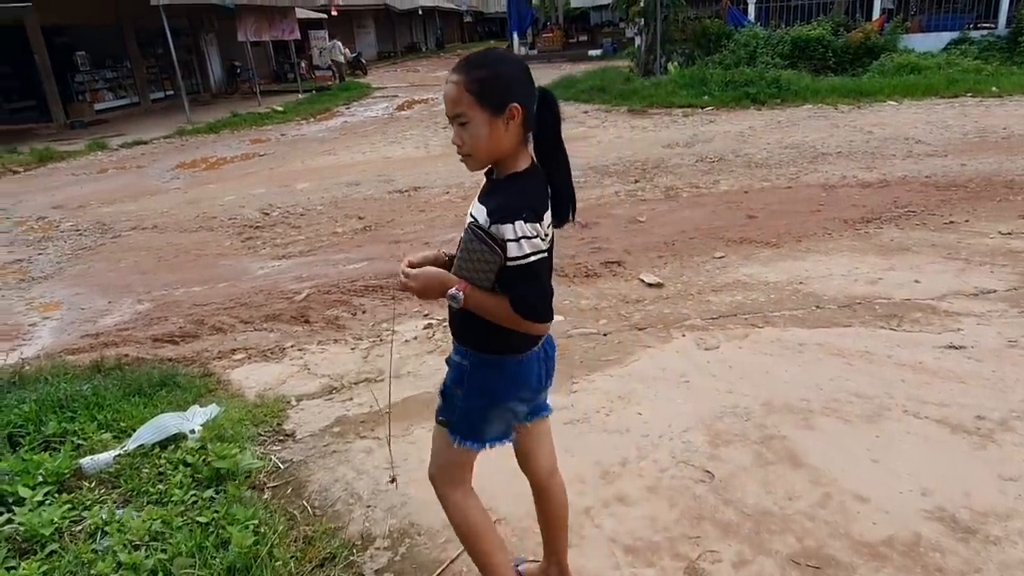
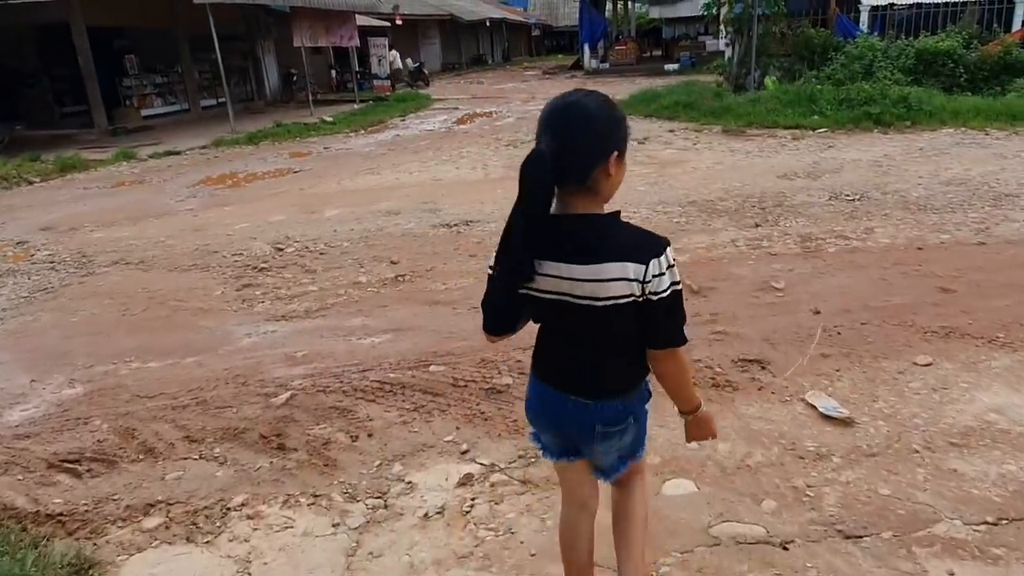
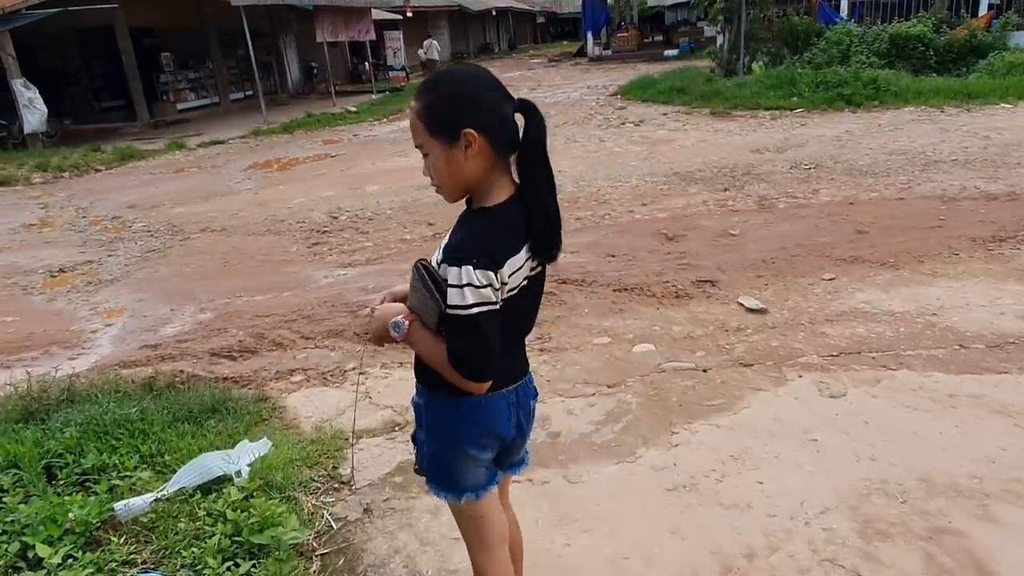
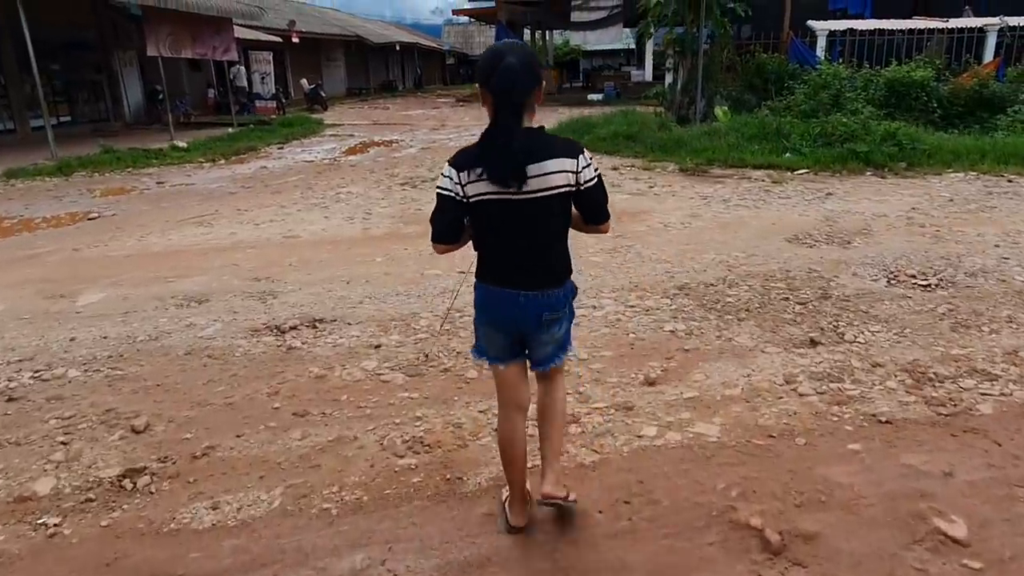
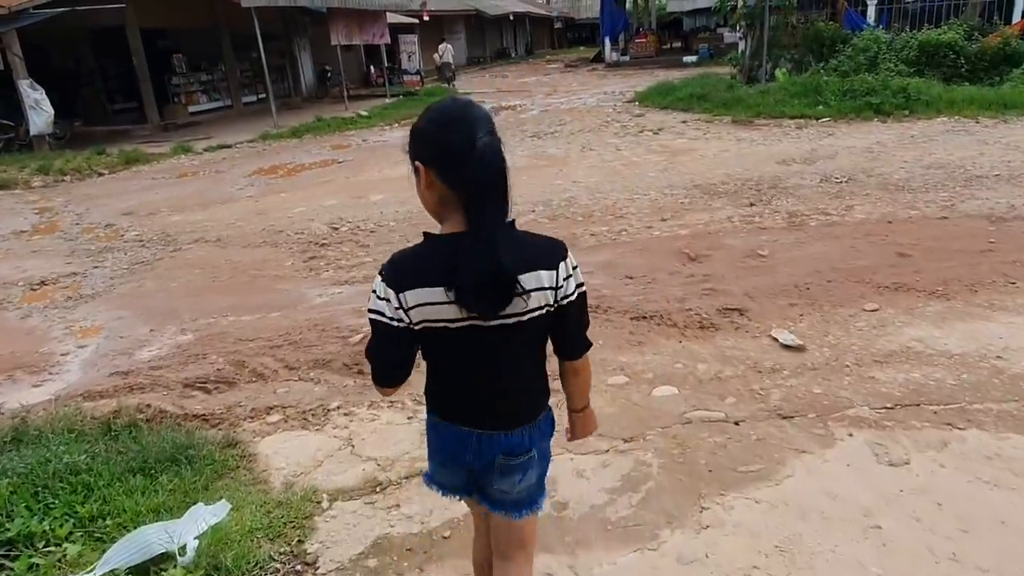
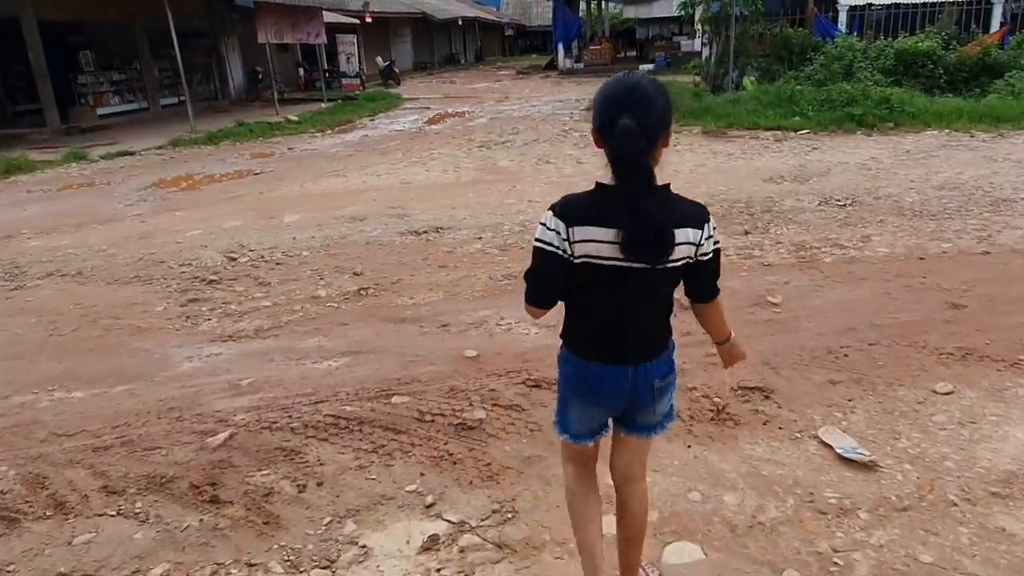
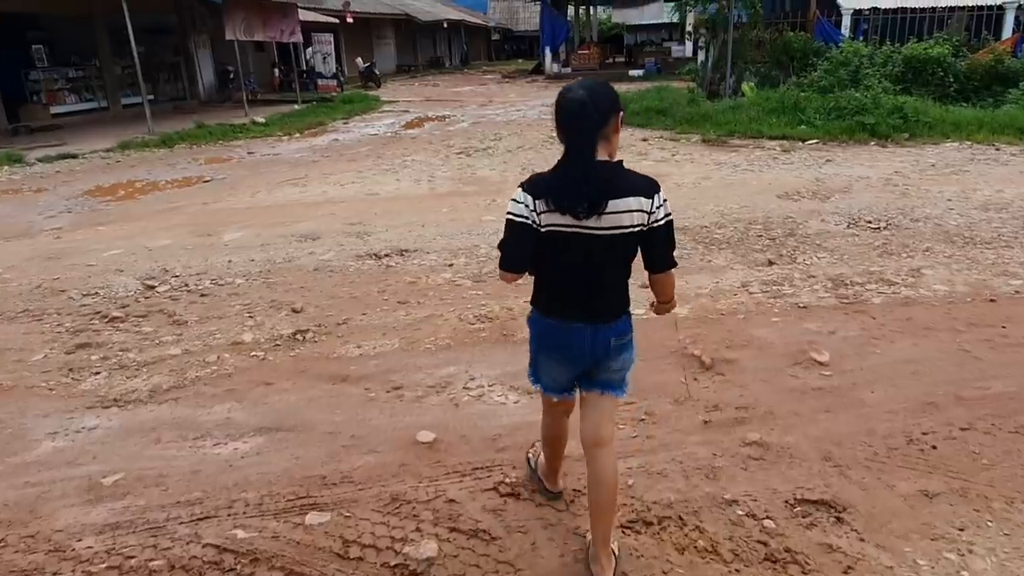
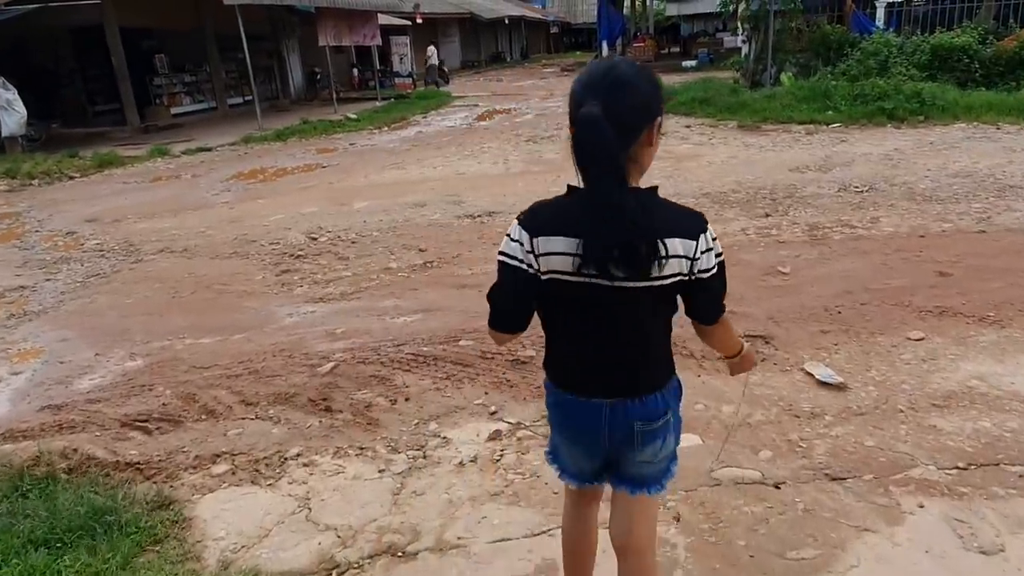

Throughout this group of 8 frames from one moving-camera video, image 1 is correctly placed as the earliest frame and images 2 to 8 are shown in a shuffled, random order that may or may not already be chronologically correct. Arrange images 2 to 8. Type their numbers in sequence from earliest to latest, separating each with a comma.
3, 5, 8, 2, 6, 7, 4
